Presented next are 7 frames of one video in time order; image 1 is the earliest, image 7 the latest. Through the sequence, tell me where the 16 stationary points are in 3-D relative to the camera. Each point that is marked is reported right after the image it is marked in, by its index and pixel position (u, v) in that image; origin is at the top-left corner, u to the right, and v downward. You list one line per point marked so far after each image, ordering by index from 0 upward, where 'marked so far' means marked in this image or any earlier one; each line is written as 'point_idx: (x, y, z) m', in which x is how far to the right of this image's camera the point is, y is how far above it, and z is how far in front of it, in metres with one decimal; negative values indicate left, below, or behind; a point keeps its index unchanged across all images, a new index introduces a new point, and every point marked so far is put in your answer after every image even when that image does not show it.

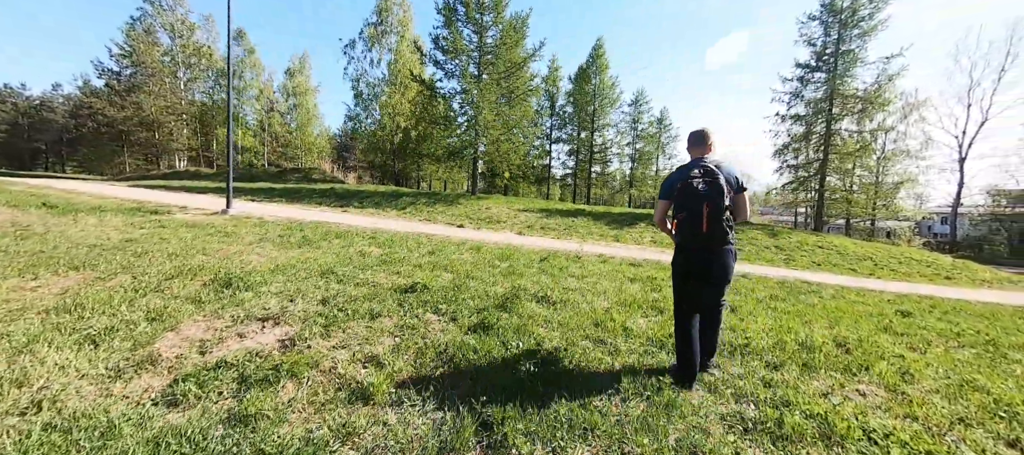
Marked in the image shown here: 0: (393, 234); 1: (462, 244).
0: (-2.8, -0.2, +9.0) m
1: (-1.1, -0.4, +8.4) m
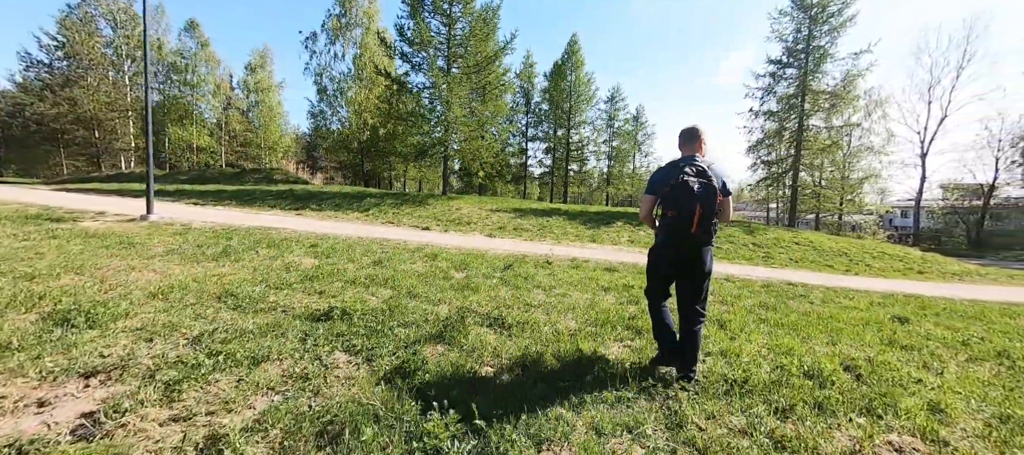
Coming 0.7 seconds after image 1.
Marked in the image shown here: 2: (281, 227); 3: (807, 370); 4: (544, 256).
0: (-3.6, -0.3, +7.9) m
1: (-1.9, -0.5, +7.5) m
2: (-5.7, 0.0, +9.4) m
3: (+2.5, -1.2, +3.2) m
4: (+0.7, -0.6, +8.4) m
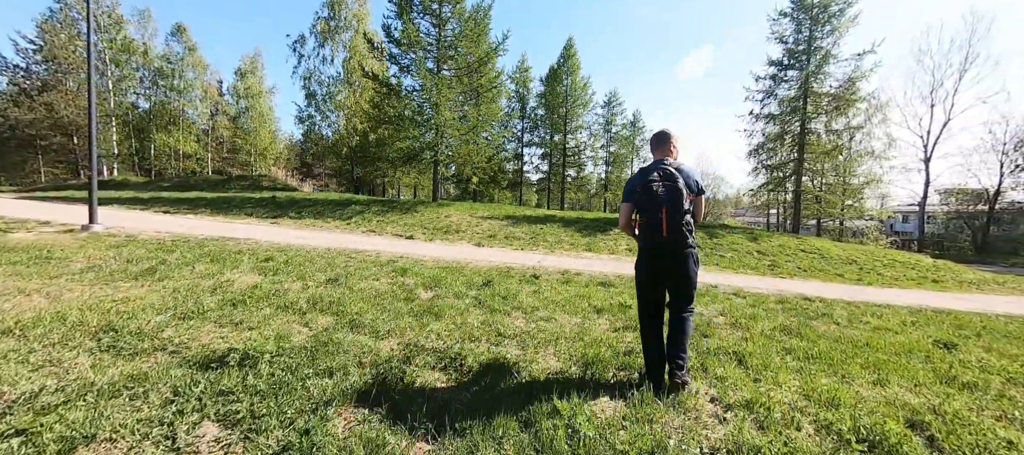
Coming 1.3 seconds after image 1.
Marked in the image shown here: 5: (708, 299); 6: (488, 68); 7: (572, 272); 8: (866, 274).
0: (-3.9, -0.5, +7.1) m
1: (-2.2, -0.6, +6.6) m
2: (-6.0, -0.2, +8.6) m
3: (+2.2, -1.3, +2.4) m
4: (+0.4, -0.8, +7.5) m
5: (+3.2, -1.2, +6.2) m
6: (-1.2, +8.0, +19.4) m
7: (+1.2, -0.9, +7.5) m
8: (+12.9, -1.7, +13.9) m
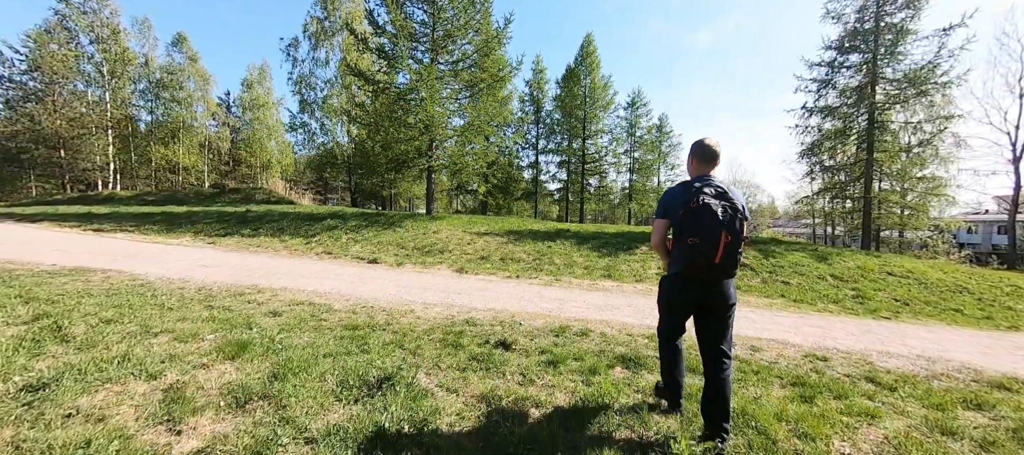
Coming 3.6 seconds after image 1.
0: (-4.4, -0.8, +4.4) m
1: (-2.7, -1.0, +3.9) m
2: (-6.4, -0.7, +6.1) m
3: (+1.4, -1.5, -0.7) m
4: (-0.1, -1.2, +4.6) m
5: (+2.6, -1.5, +3.1) m
6: (-1.0, +7.3, +16.8) m
7: (+0.7, -1.2, +4.6) m
8: (+12.8, -2.2, +10.2) m
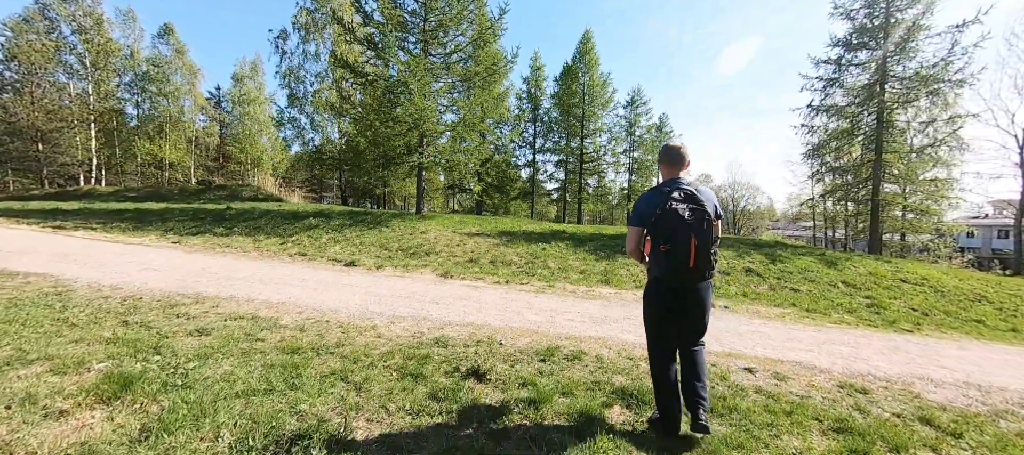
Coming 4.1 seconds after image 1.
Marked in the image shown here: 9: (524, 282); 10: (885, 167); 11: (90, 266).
0: (-4.6, -0.8, +3.7) m
1: (-2.9, -1.0, +3.1) m
2: (-6.6, -0.6, +5.3) m
3: (+1.2, -1.5, -1.4) m
4: (-0.3, -1.2, +3.8) m
5: (+2.4, -1.5, +2.3) m
6: (-1.2, +7.3, +16.0) m
7: (+0.5, -1.3, +3.8) m
8: (+12.6, -2.3, +9.5) m
9: (+0.3, -1.2, +8.4) m
10: (+17.5, +2.9, +17.8) m
11: (-7.0, -0.6, +6.3) m
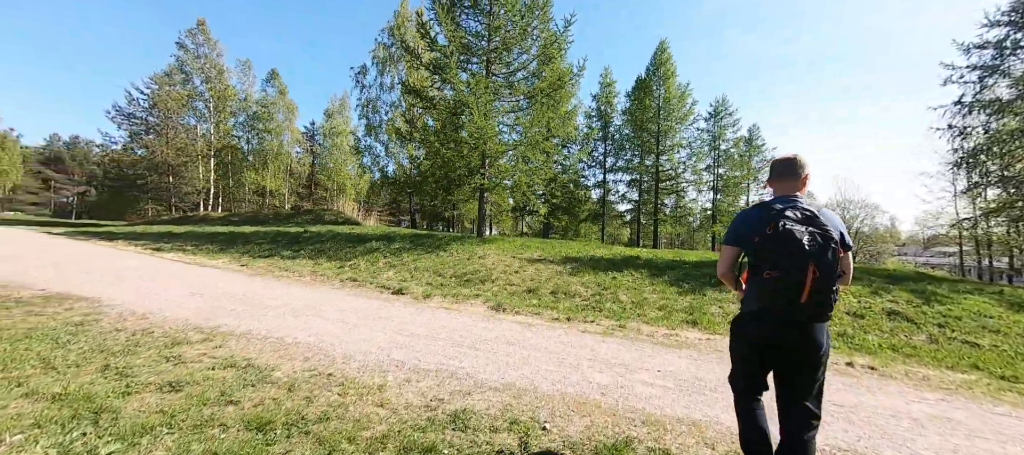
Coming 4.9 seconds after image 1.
0: (-4.2, -1.1, +3.3) m
1: (-2.6, -1.2, +2.5) m
2: (-5.9, -1.0, +5.3) m
3: (+0.6, -1.4, -2.8) m
4: (+0.1, -1.4, +2.7) m
5: (+2.4, -1.7, +0.7) m
6: (+1.4, +6.3, +15.3) m
7: (+0.8, -1.5, +2.5) m
8: (+13.7, -2.8, +5.8) m
9: (+1.4, -1.7, +7.0) m
10: (+20.1, +1.9, +13.3) m
11: (-6.1, -1.0, +6.4) m
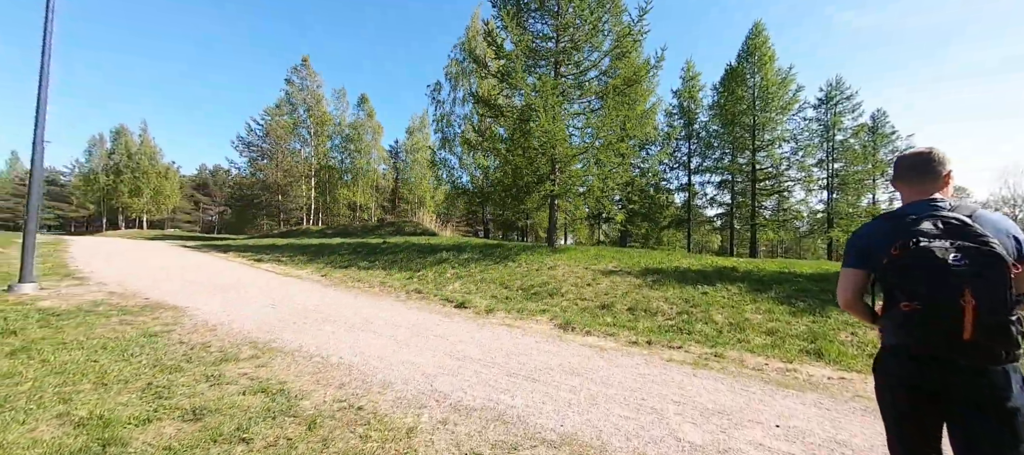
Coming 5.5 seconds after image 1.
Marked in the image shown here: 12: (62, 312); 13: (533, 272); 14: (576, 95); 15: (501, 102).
0: (-3.7, -1.2, +3.4) m
1: (-2.4, -1.3, +2.3) m
2: (-5.0, -1.2, +5.7) m
3: (-0.2, -1.4, -3.5) m
4: (+0.3, -1.5, +1.9) m
5: (+2.2, -1.6, -0.5) m
6: (+4.1, +6.0, +14.2) m
7: (+1.1, -1.5, +1.6) m
8: (+14.3, -2.7, +2.2) m
9: (+2.5, -1.8, +5.9) m
10: (+22.0, +2.0, +8.5) m
11: (-4.9, -1.3, +6.7) m
12: (-6.1, -1.1, +5.1) m
13: (+0.5, -1.2, +10.5) m
14: (+2.5, +5.1, +14.6) m
15: (-0.4, +5.1, +15.5) m
